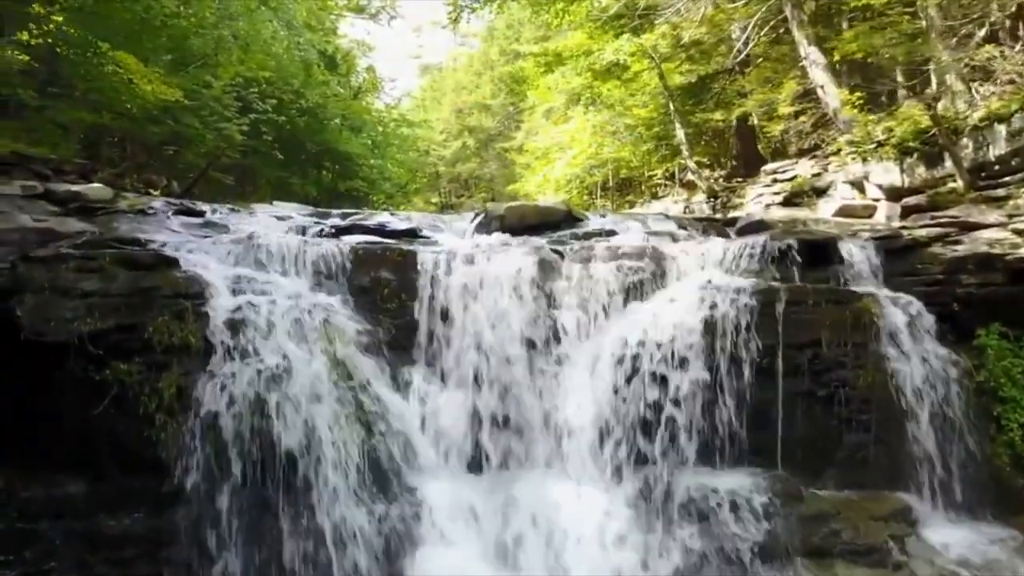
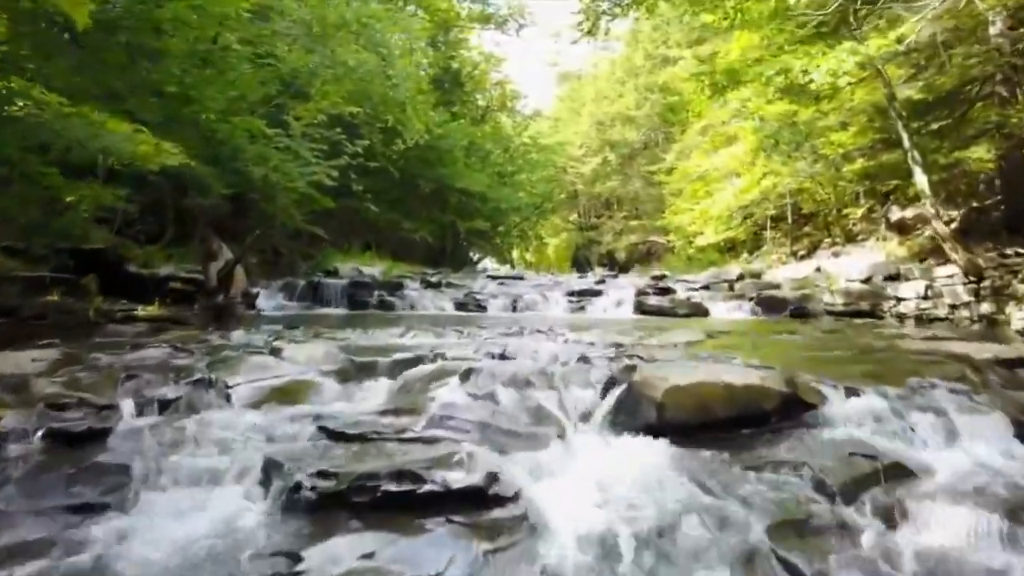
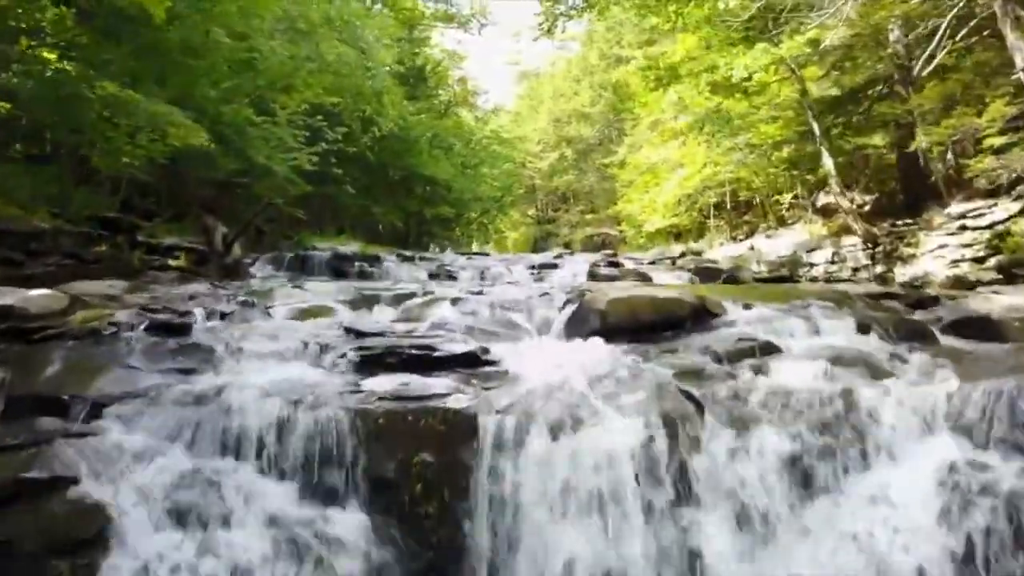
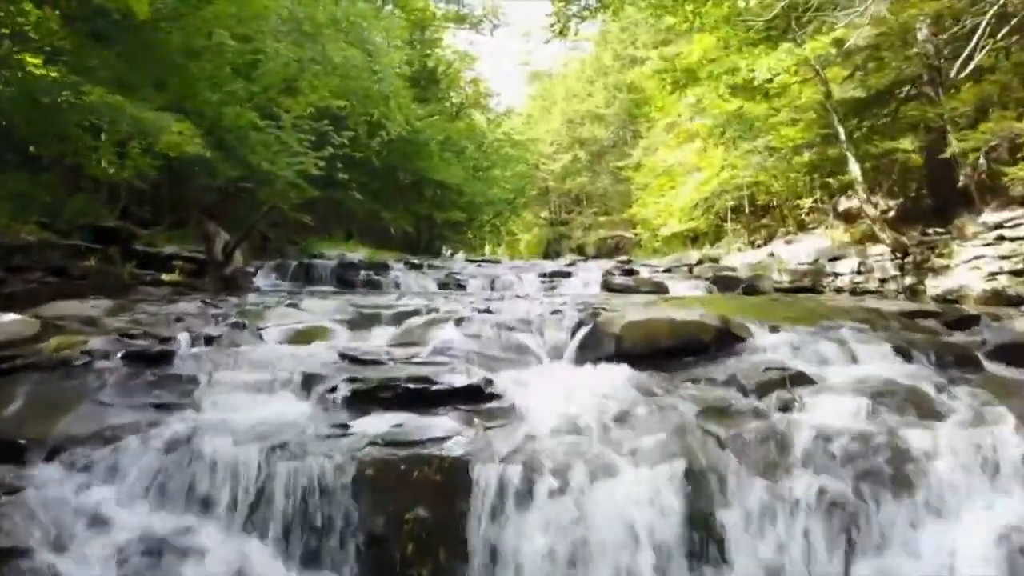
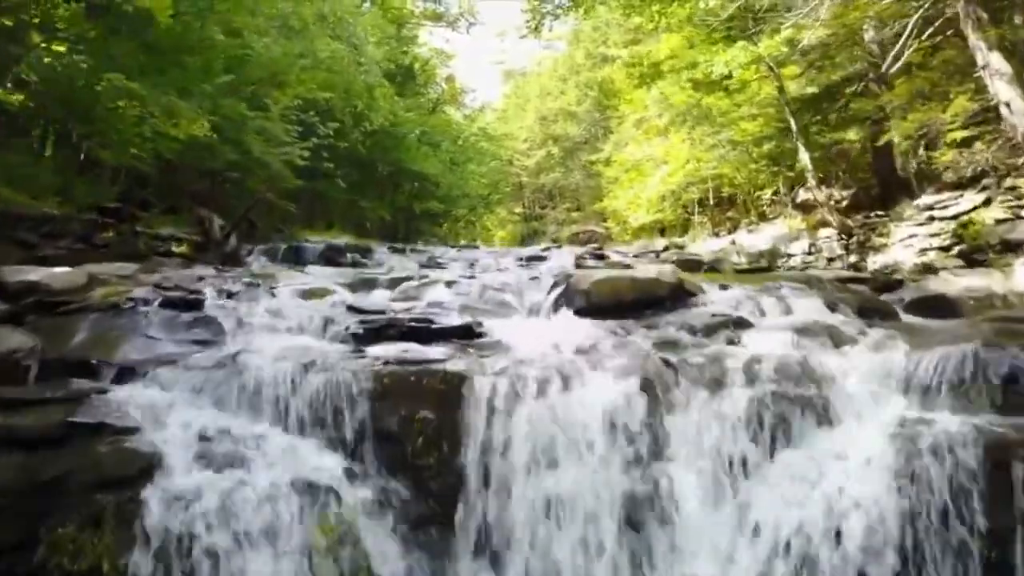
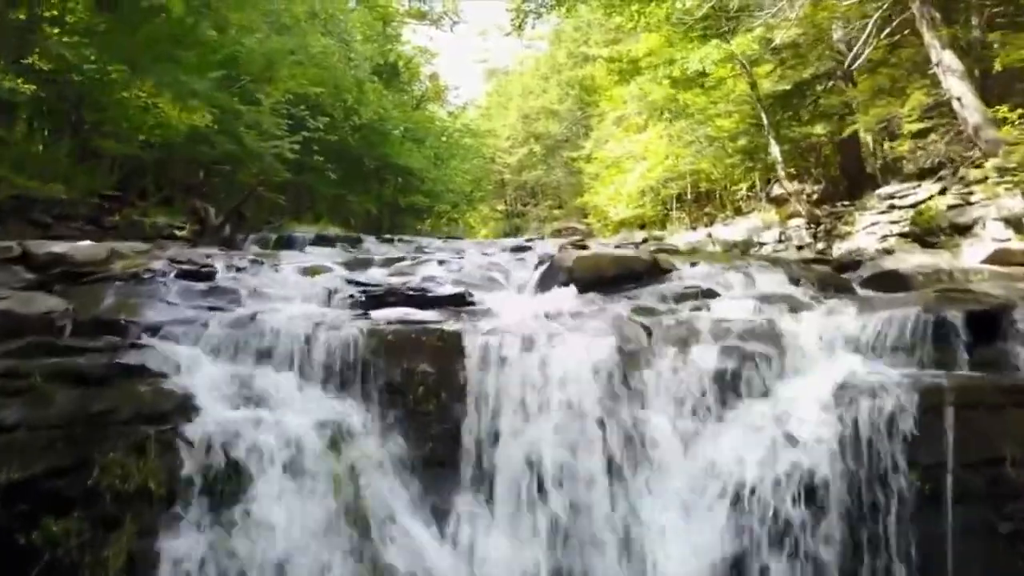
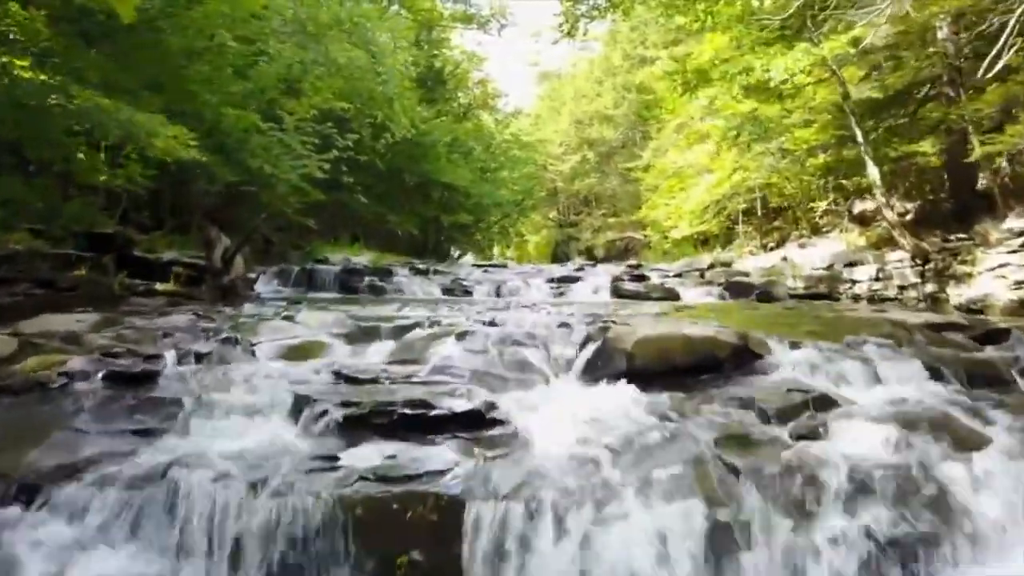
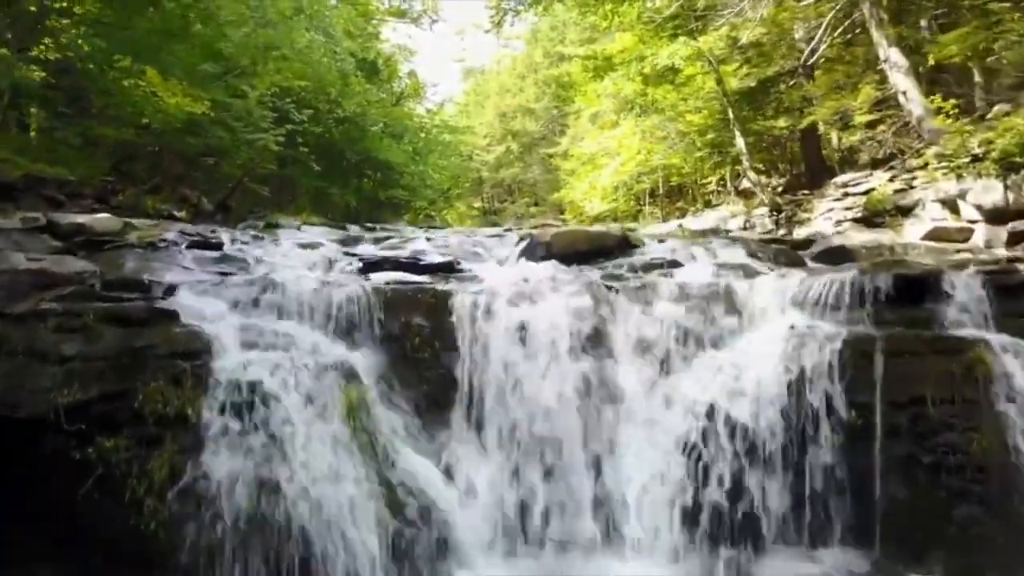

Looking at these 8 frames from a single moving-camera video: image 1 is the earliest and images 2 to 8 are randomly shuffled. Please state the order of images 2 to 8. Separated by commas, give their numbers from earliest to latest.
8, 6, 5, 3, 4, 7, 2
